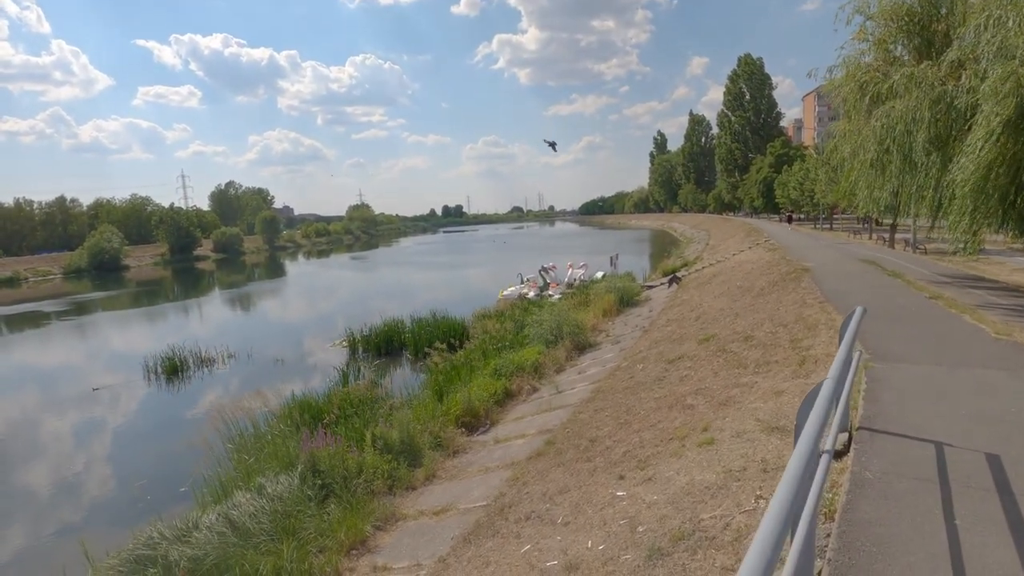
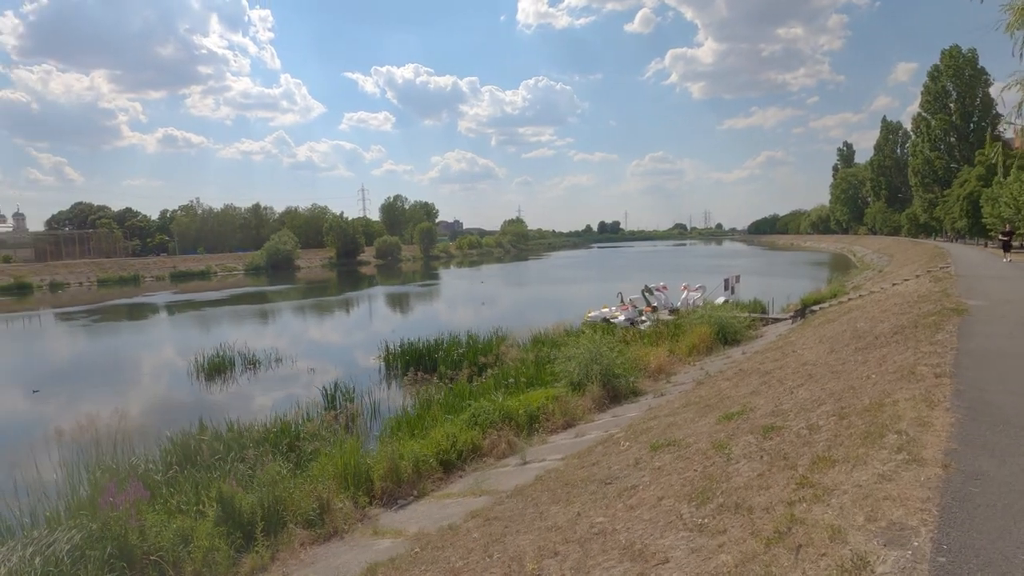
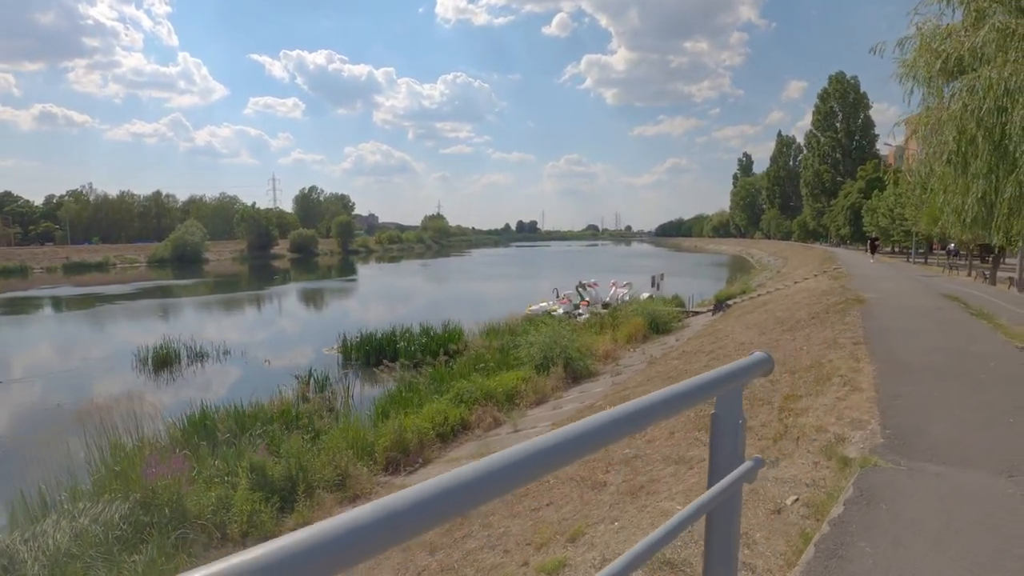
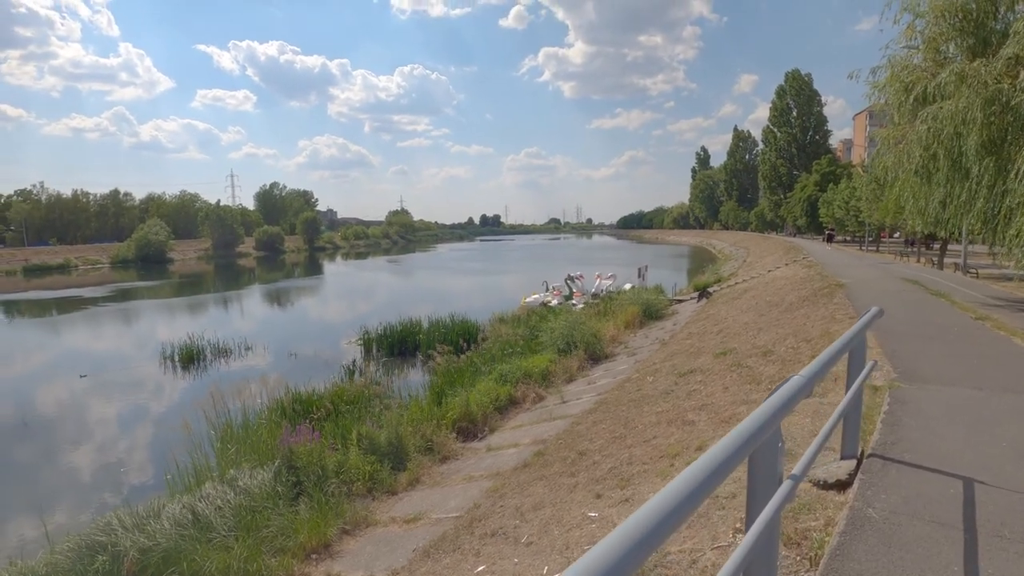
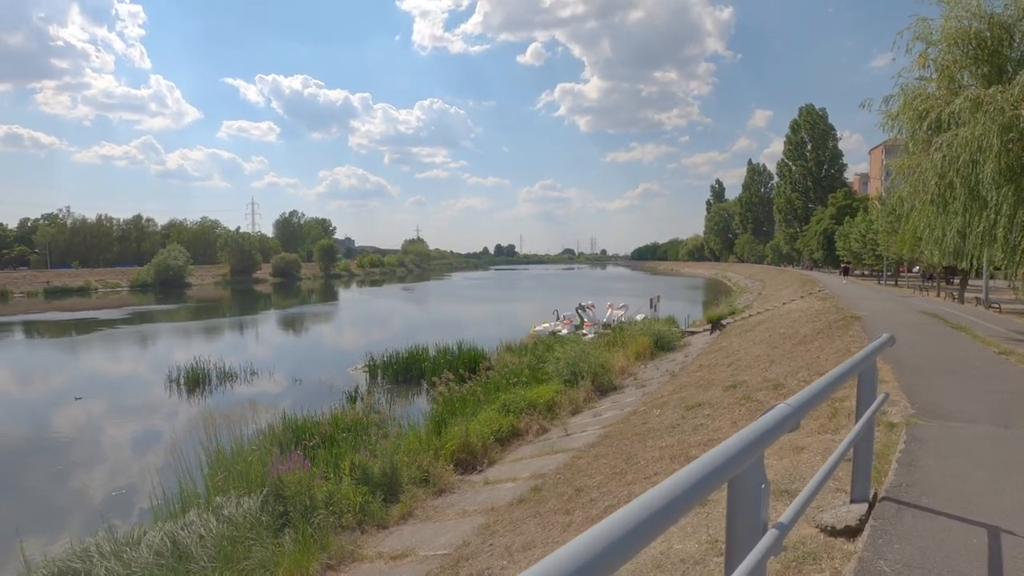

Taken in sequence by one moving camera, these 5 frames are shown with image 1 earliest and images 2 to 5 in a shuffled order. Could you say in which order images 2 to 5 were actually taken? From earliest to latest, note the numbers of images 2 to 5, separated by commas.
4, 5, 3, 2
